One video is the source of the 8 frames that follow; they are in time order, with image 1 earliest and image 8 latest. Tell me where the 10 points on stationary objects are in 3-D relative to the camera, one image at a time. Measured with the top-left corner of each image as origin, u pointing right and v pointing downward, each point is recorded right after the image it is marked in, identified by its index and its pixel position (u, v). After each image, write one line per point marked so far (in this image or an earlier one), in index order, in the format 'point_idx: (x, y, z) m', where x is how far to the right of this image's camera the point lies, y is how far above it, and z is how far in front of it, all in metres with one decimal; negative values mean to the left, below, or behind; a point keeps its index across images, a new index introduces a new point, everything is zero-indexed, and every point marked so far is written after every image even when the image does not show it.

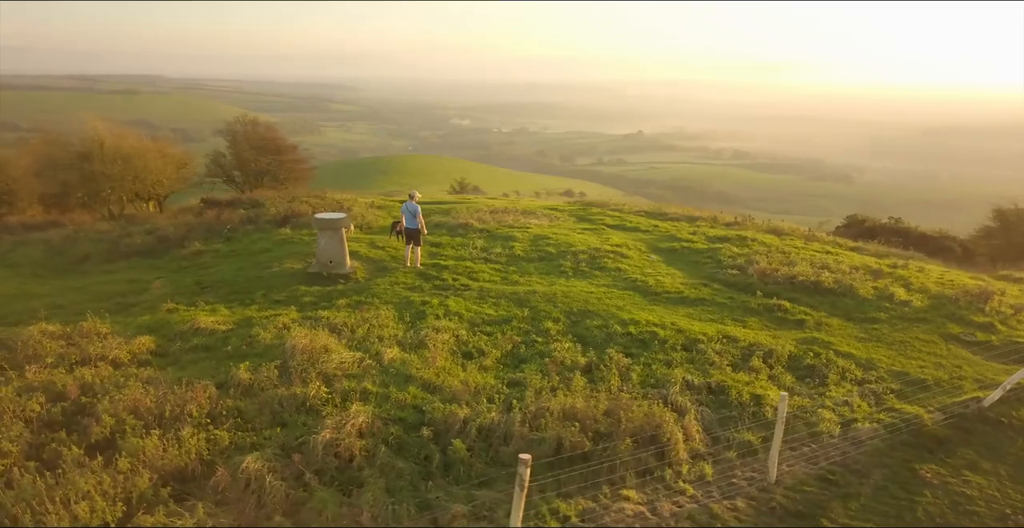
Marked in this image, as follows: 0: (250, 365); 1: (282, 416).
0: (-3.3, -1.2, +9.2) m
1: (-2.4, -1.6, +8.0) m
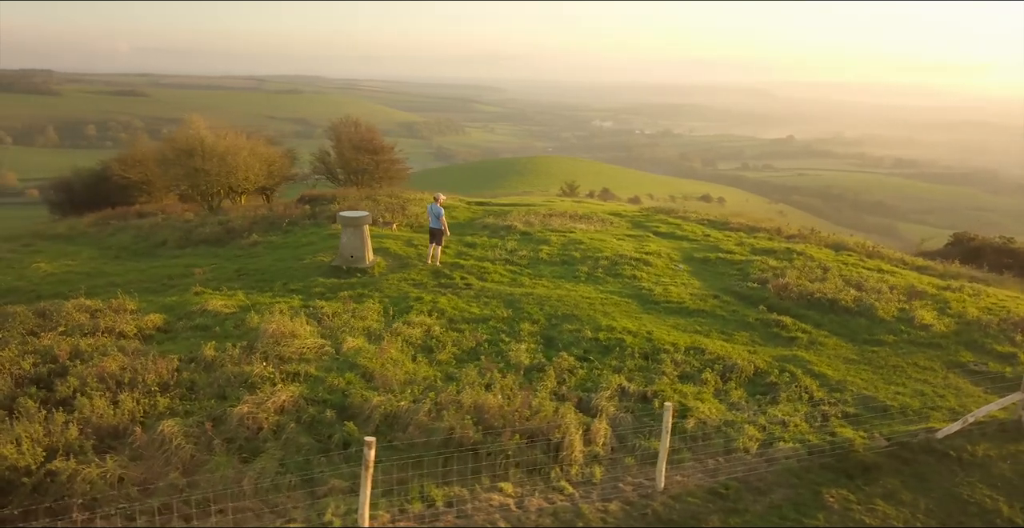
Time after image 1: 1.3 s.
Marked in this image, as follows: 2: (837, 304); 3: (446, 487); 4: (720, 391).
0: (-4.0, -1.1, +10.4) m
1: (-3.4, -1.5, +9.0) m
2: (+6.1, -0.8, +14.3) m
3: (-0.6, -2.2, +7.6) m
4: (+2.8, -1.7, +10.3) m
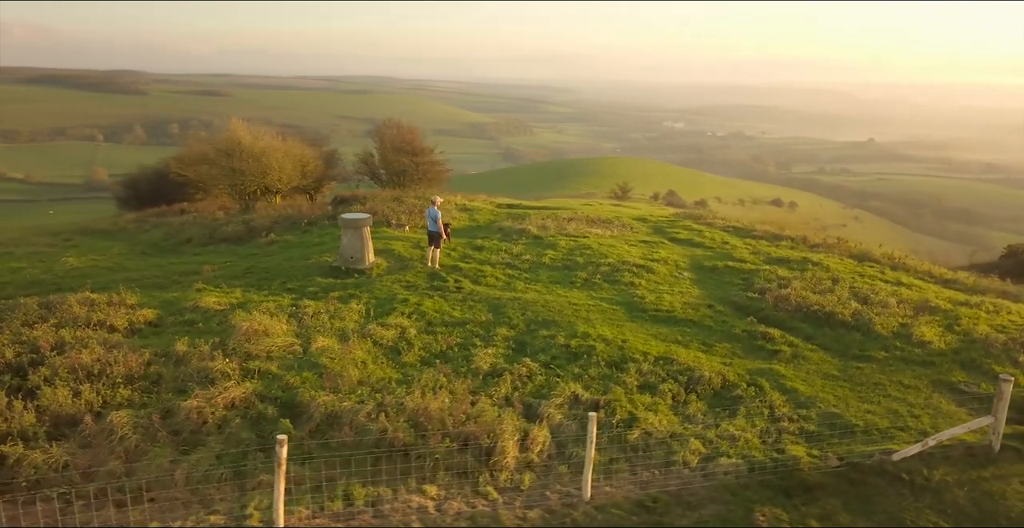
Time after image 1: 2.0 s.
0: (-4.6, -1.1, +10.9) m
1: (-4.1, -1.5, +9.5) m
2: (+5.9, -1.0, +13.9) m
3: (-1.4, -2.3, +7.8) m
4: (+2.2, -1.9, +10.2) m
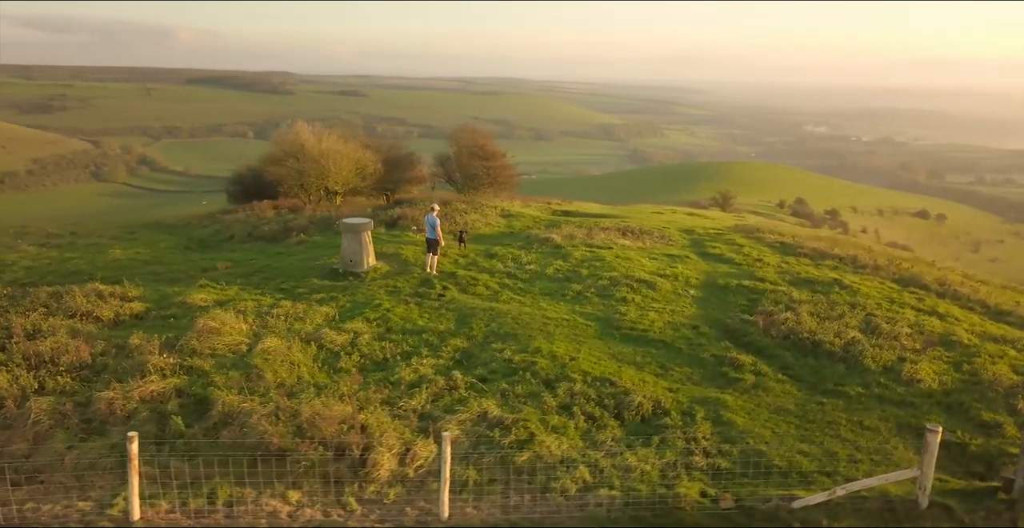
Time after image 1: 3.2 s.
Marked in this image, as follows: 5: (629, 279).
0: (-5.5, -1.1, +11.7) m
1: (-5.3, -1.5, +10.2) m
2: (+5.3, -1.4, +13.0) m
3: (-3.0, -2.4, +8.1) m
4: (+1.0, -2.2, +9.9) m
5: (+2.6, -0.3, +16.8) m
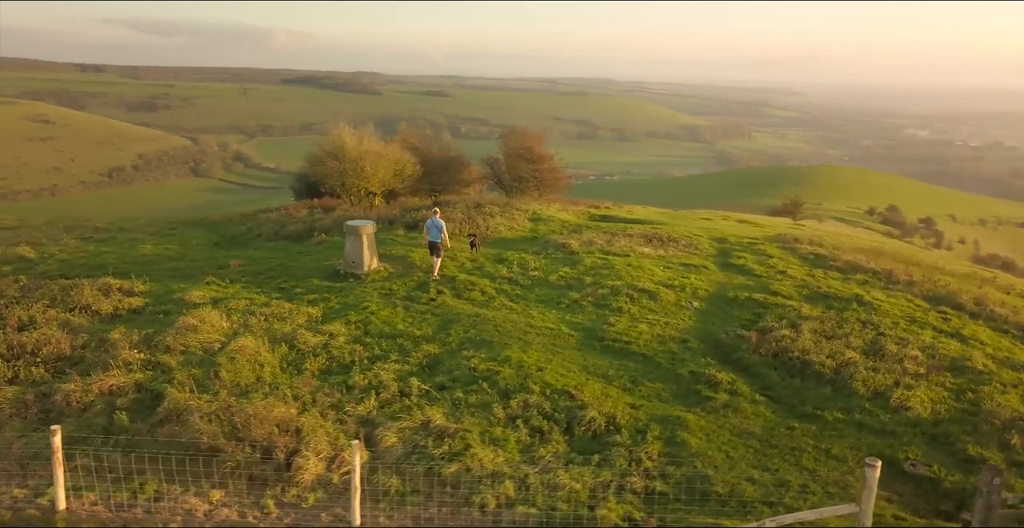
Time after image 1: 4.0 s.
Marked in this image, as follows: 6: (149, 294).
0: (-6.0, -1.1, +12.2) m
1: (-5.9, -1.4, +10.7) m
2: (+4.9, -1.7, +12.4) m
3: (-3.9, -2.4, +8.4) m
4: (+0.3, -2.3, +9.7) m
5: (+2.6, -0.5, +16.4) m
6: (-7.0, -0.6, +14.7) m
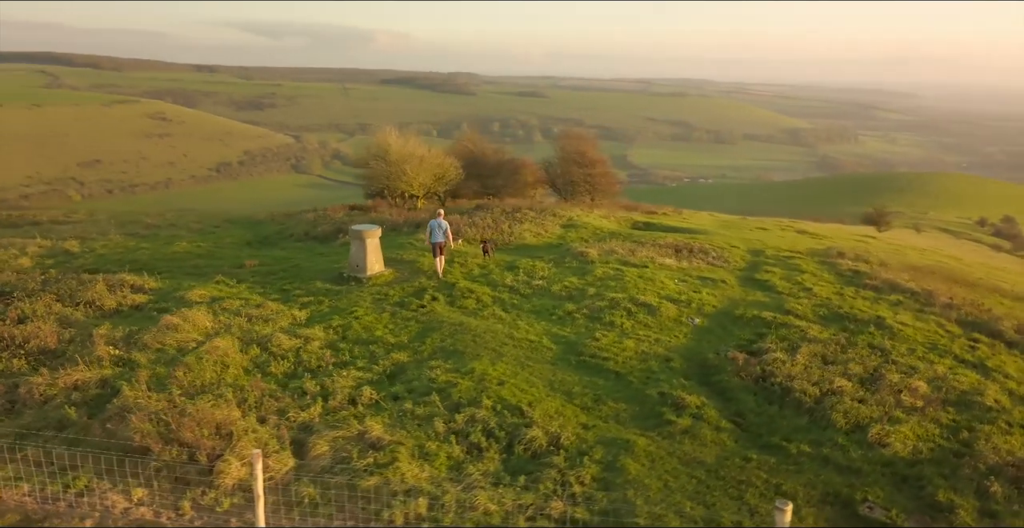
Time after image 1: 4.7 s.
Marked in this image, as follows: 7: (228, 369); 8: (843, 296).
0: (-6.5, -1.1, +12.7) m
1: (-6.6, -1.4, +11.2) m
2: (+4.3, -2.0, +11.7) m
3: (-4.9, -2.5, +8.7) m
4: (-0.6, -2.5, +9.5) m
5: (+2.6, -0.8, +15.9) m
6: (-7.2, -0.6, +15.3) m
7: (-4.3, -1.6, +11.4) m
8: (+7.8, -0.8, +17.7) m
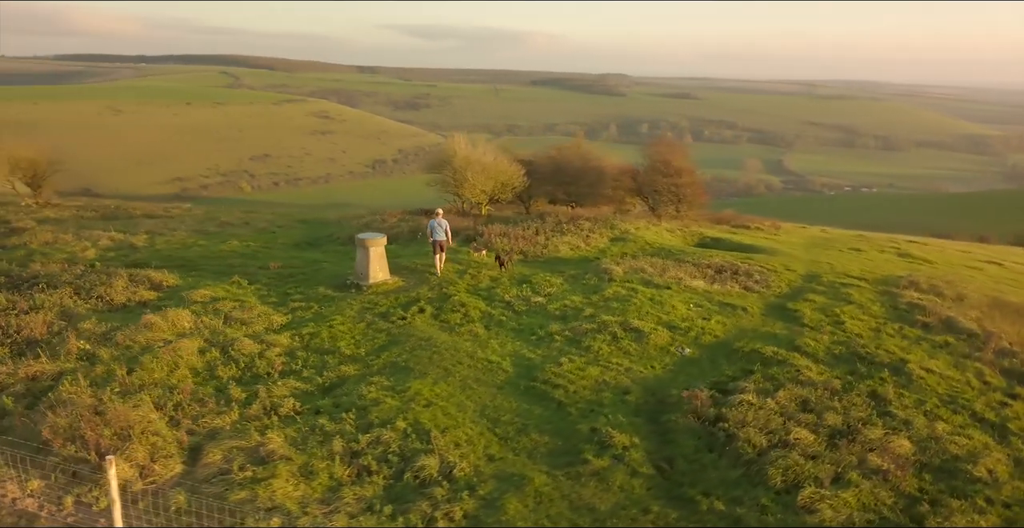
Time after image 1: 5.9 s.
0: (-7.2, -1.1, +13.7) m
1: (-7.6, -1.4, +12.2) m
2: (+3.2, -2.5, +10.7) m
3: (-6.4, -2.5, +9.5) m
4: (-2.0, -2.7, +9.5) m
5: (+2.3, -1.3, +15.1) m
6: (-7.4, -0.5, +16.4) m
7: (-5.3, -1.7, +12.0) m
8: (+7.8, -1.5, +16.0) m
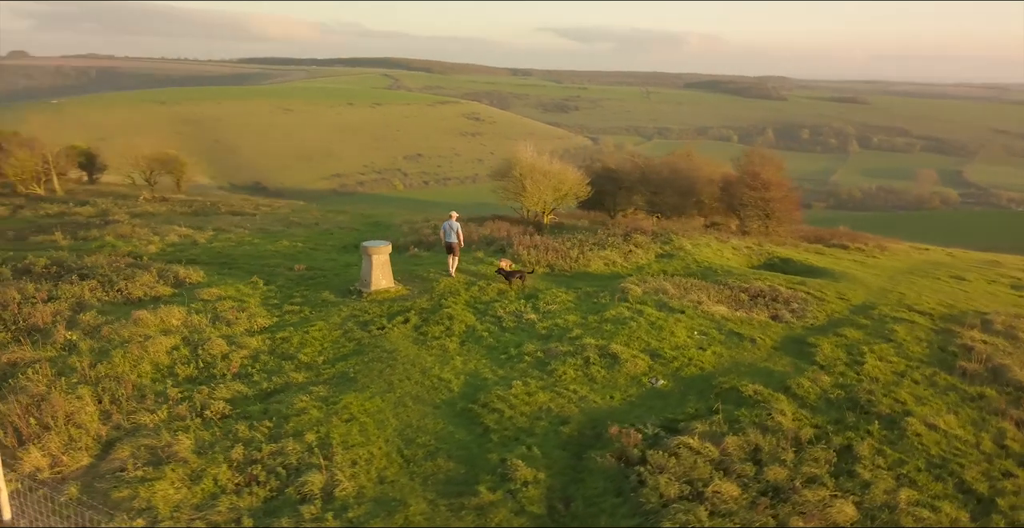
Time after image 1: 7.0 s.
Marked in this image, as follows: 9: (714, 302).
0: (-7.8, -1.0, +14.8) m
1: (-8.5, -1.3, +13.4) m
2: (+1.8, -3.0, +9.9) m
3: (-7.9, -2.5, +10.5) m
4: (-3.6, -2.9, +9.7) m
5: (+1.8, -1.7, +14.4) m
6: (-7.5, -0.5, +17.5) m
7: (-6.3, -1.7, +12.7) m
8: (+7.3, -2.2, +14.2) m
9: (+4.9, -0.9, +18.1) m
